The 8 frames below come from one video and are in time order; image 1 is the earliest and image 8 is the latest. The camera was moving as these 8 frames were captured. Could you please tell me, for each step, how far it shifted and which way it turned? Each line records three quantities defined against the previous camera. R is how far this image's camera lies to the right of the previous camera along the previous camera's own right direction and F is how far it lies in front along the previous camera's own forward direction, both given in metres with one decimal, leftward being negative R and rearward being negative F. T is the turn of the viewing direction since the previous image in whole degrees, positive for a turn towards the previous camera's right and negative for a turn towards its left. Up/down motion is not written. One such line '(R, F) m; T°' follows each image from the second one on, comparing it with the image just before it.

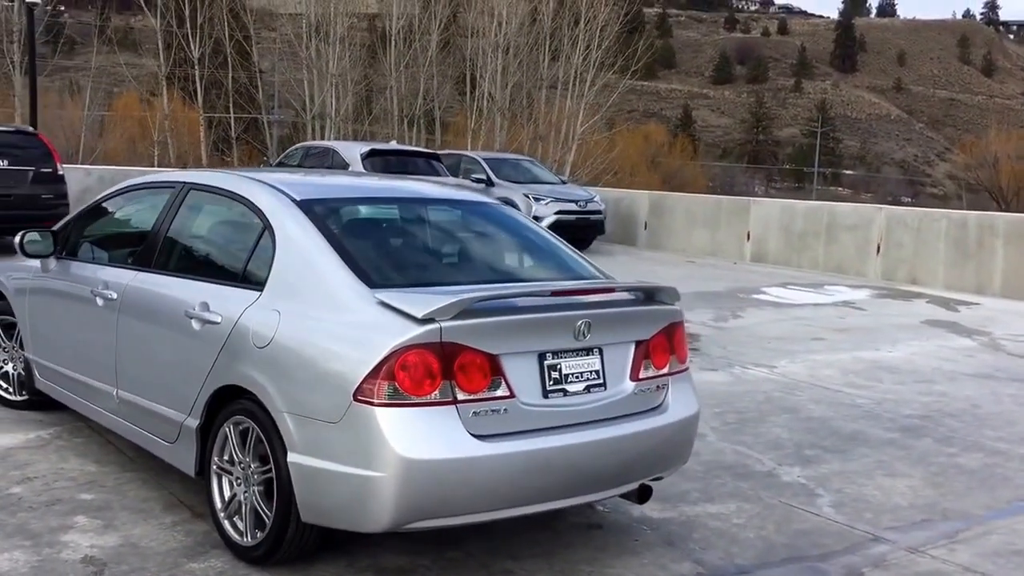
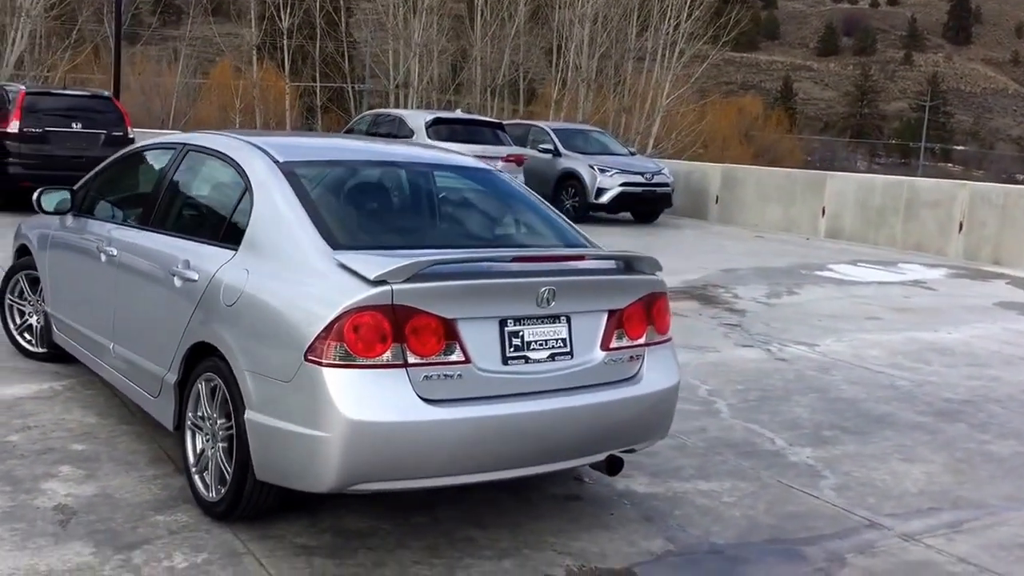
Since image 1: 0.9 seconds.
(+0.5, +0.1) m; -5°
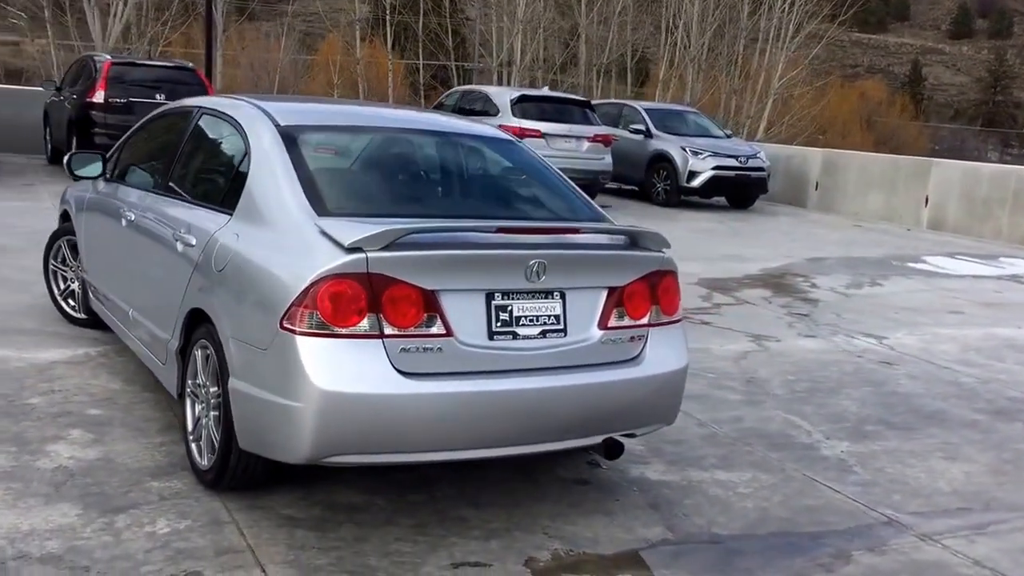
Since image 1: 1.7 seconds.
(+0.5, +0.1) m; -6°
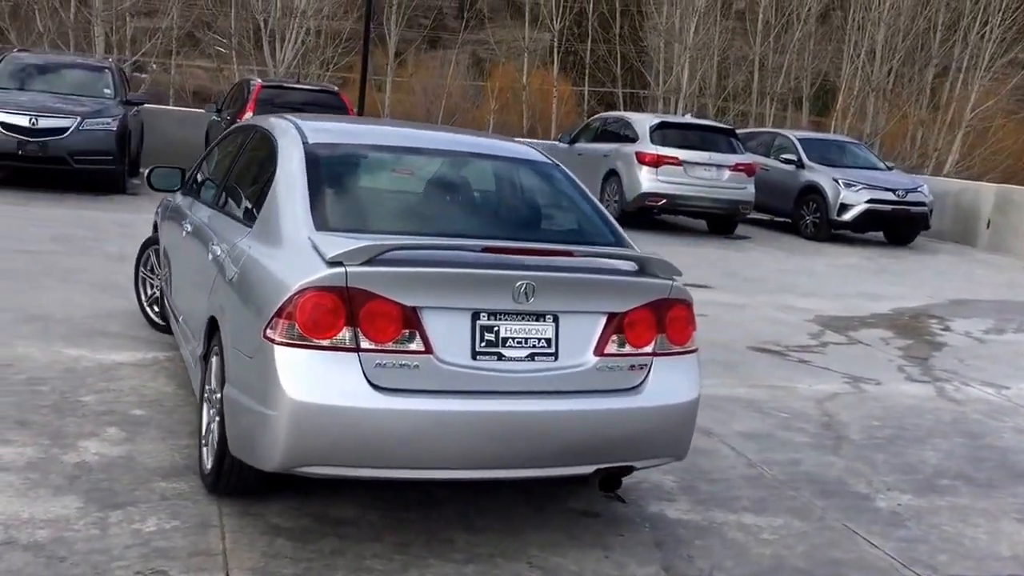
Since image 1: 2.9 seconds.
(+0.8, +0.1) m; -10°
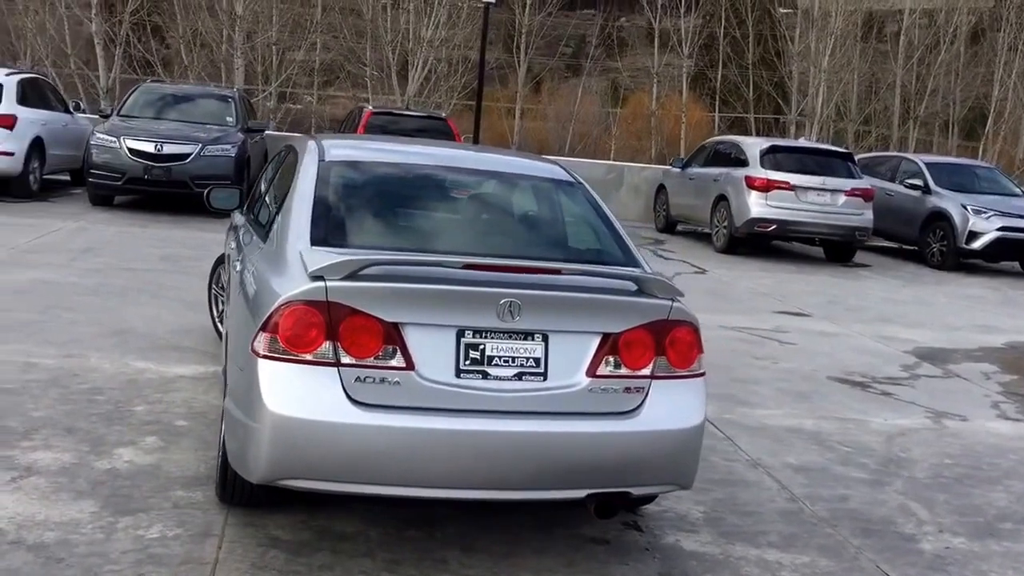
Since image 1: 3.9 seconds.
(+0.6, +0.1) m; -8°
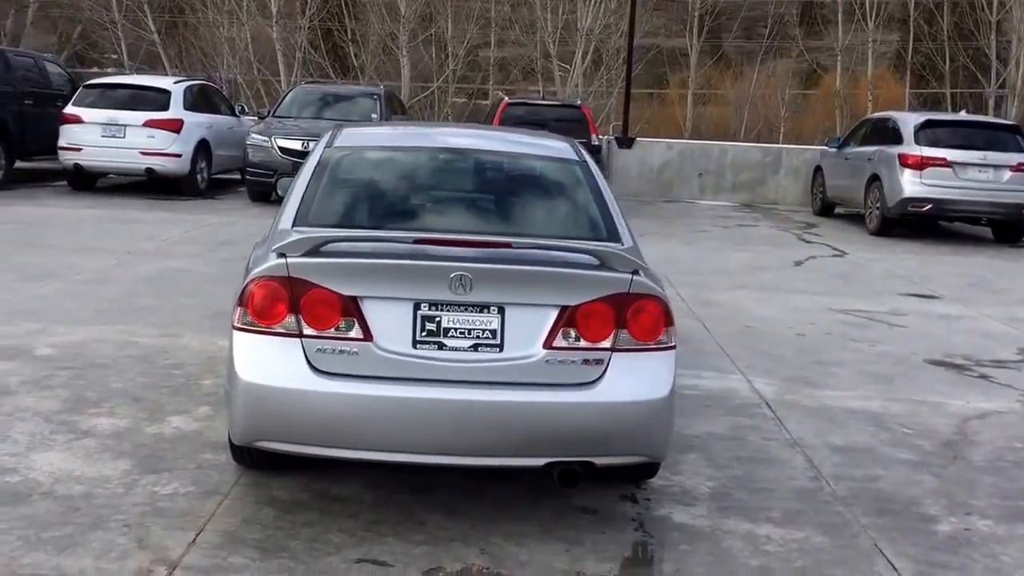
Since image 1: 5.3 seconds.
(+1.0, -0.1) m; -11°
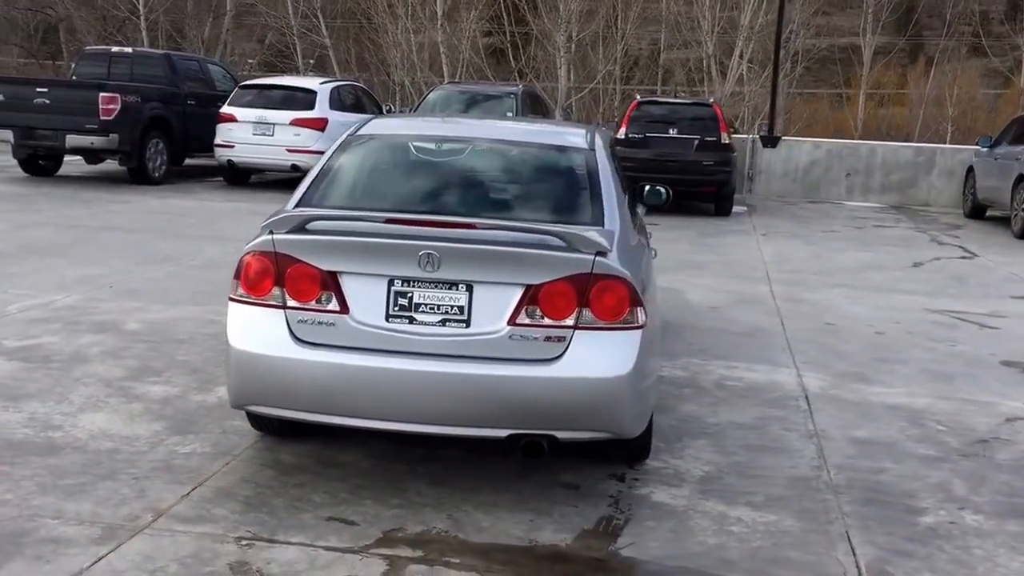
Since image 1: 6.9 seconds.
(+0.9, -0.1) m; -10°
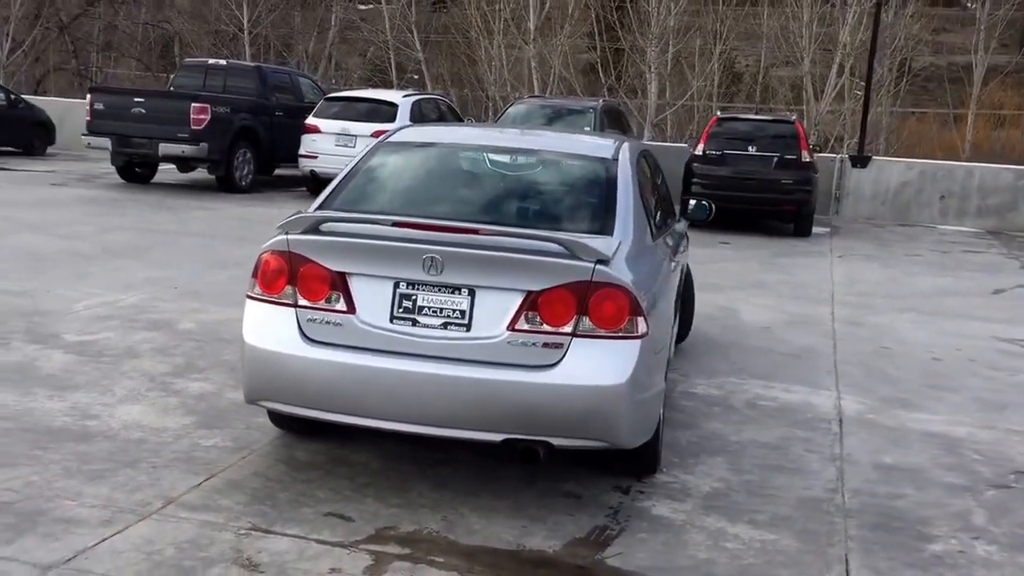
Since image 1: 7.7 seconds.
(+0.4, 0.0) m; -5°
